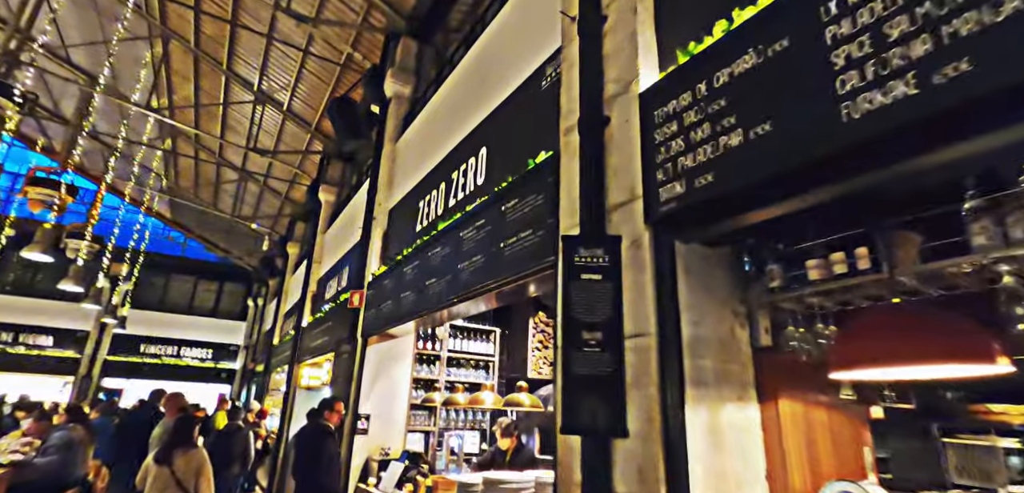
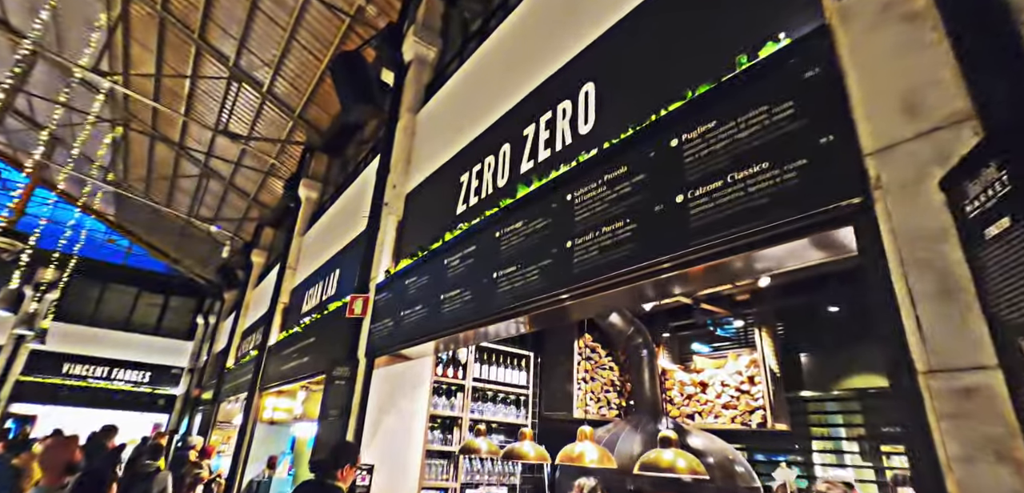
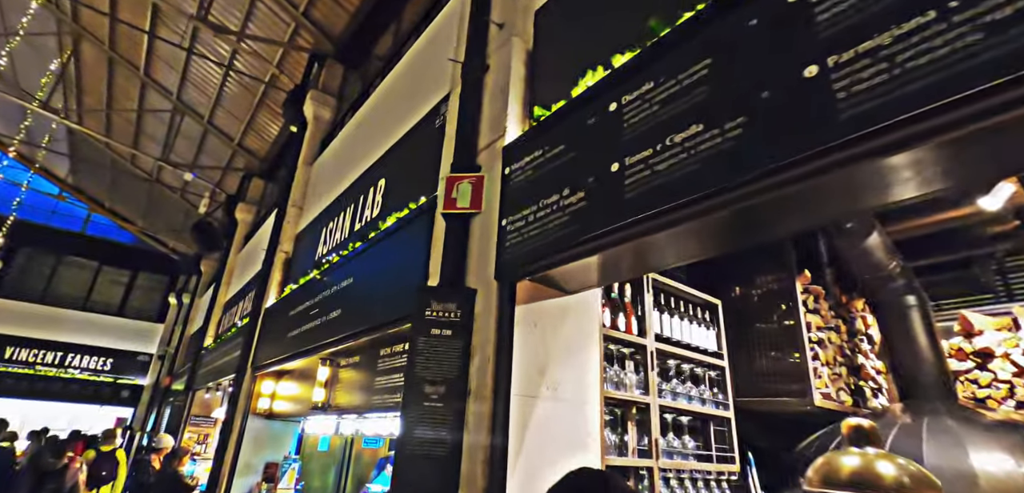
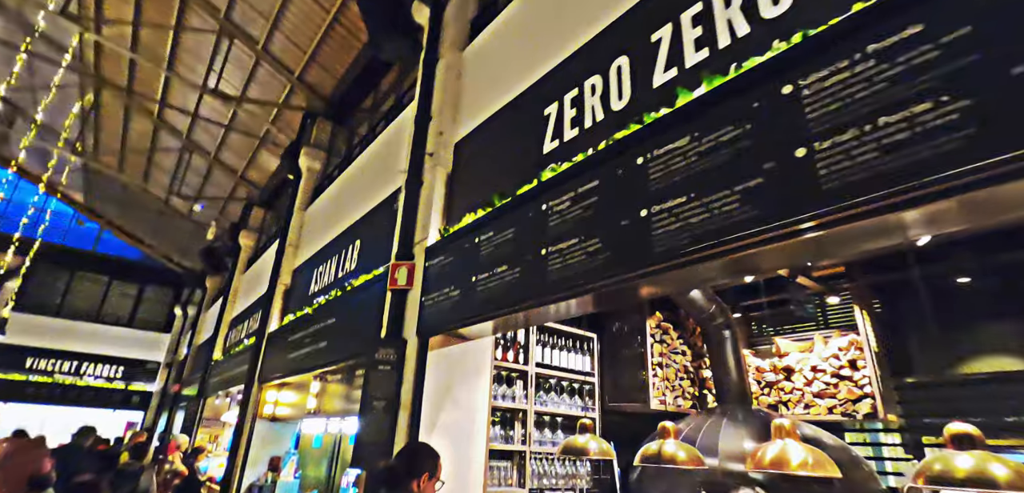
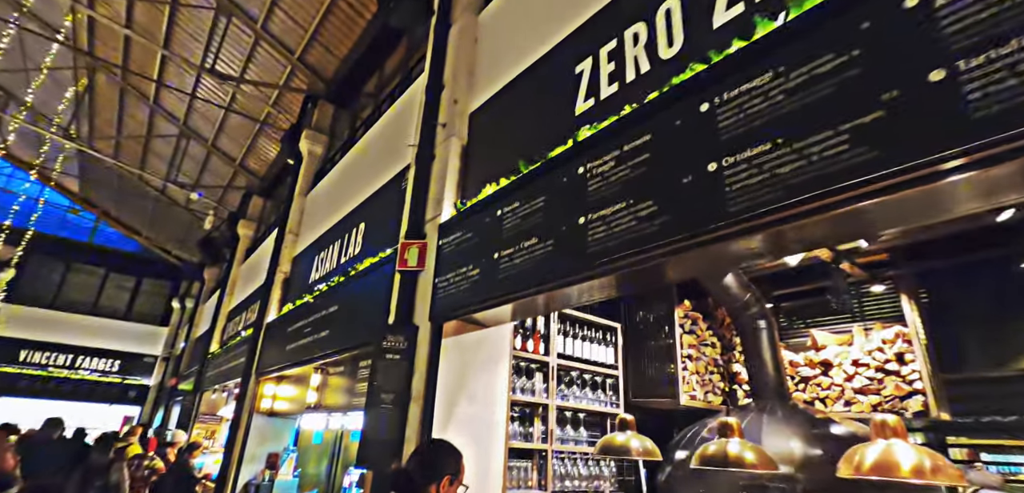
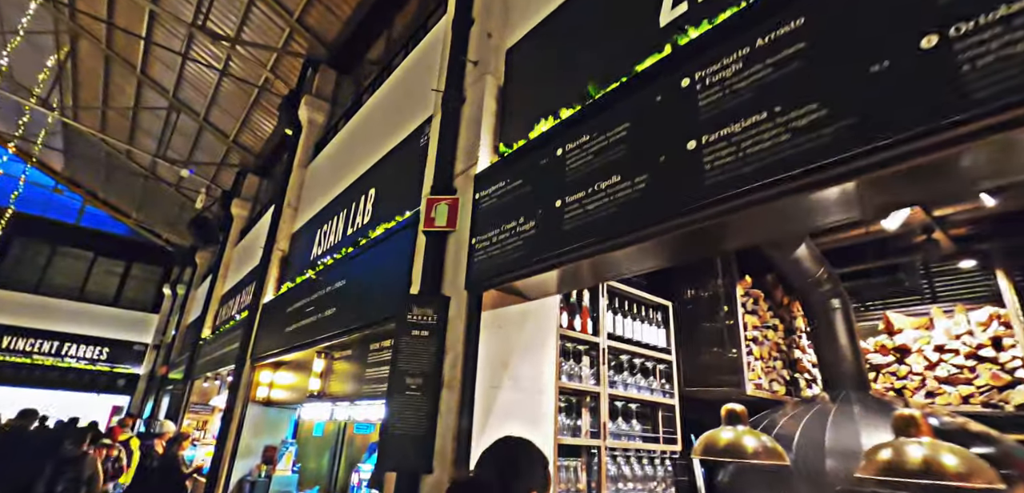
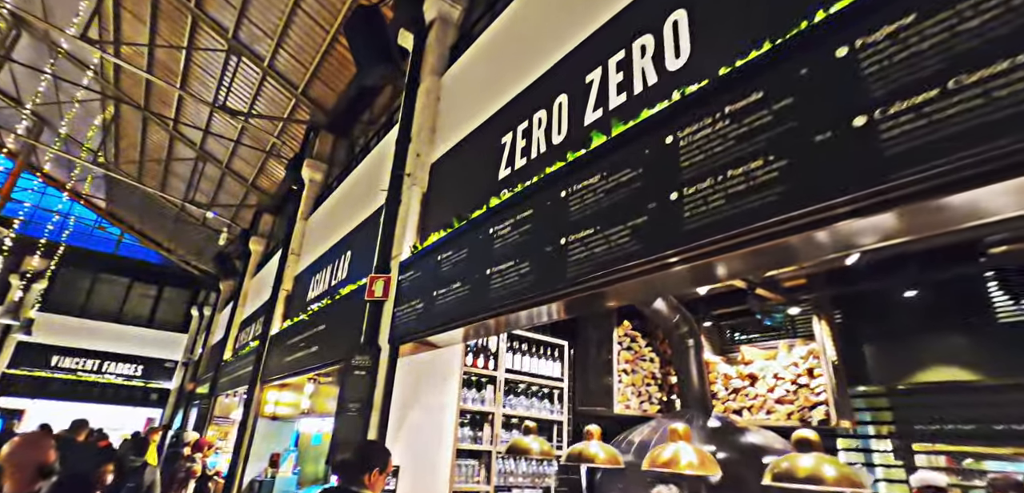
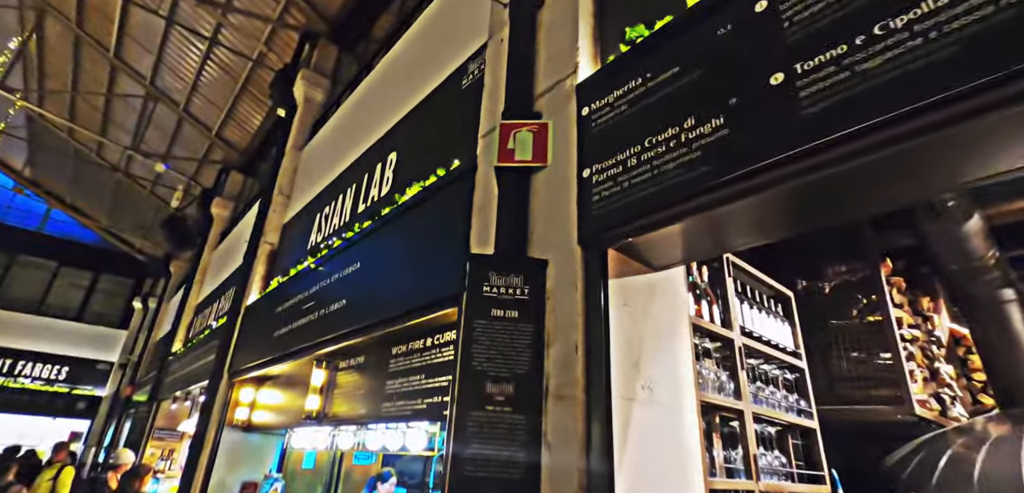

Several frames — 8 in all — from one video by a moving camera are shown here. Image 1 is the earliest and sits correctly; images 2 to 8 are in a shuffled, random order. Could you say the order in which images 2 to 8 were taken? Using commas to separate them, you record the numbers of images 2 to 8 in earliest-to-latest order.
2, 7, 4, 5, 6, 3, 8
